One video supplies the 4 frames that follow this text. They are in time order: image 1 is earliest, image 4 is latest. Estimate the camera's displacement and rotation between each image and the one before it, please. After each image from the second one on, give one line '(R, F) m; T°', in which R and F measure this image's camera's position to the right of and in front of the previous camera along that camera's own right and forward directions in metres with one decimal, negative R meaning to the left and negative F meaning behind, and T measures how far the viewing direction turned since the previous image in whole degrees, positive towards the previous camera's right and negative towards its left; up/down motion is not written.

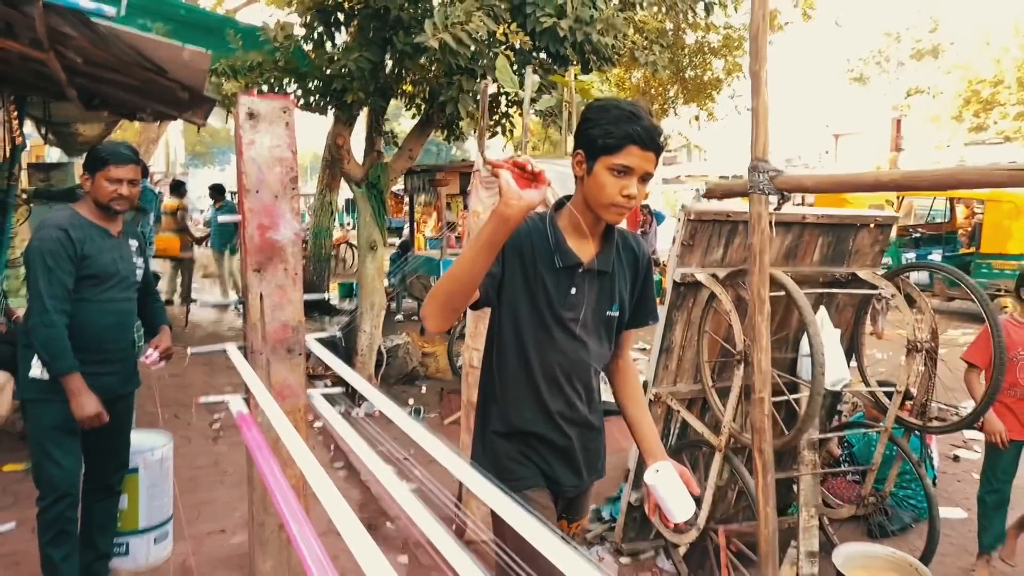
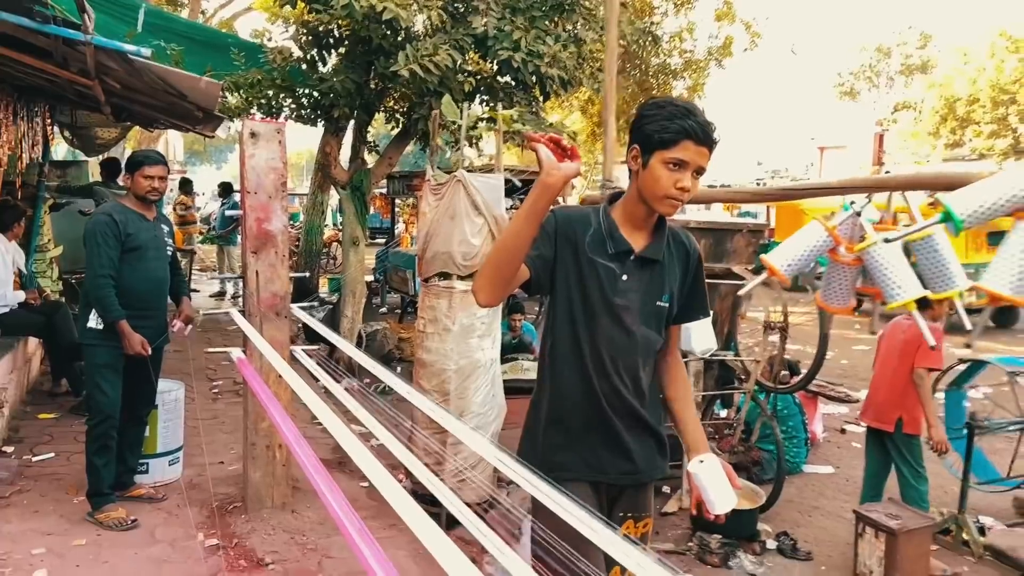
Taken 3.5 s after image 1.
(+0.3, -1.0) m; 0°
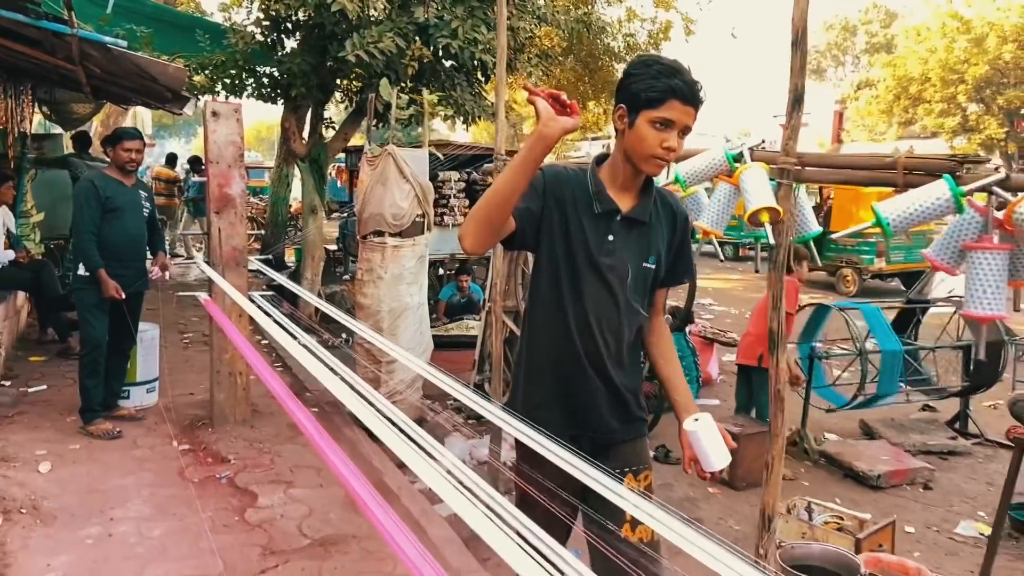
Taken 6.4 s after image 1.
(+0.3, -0.9) m; +2°
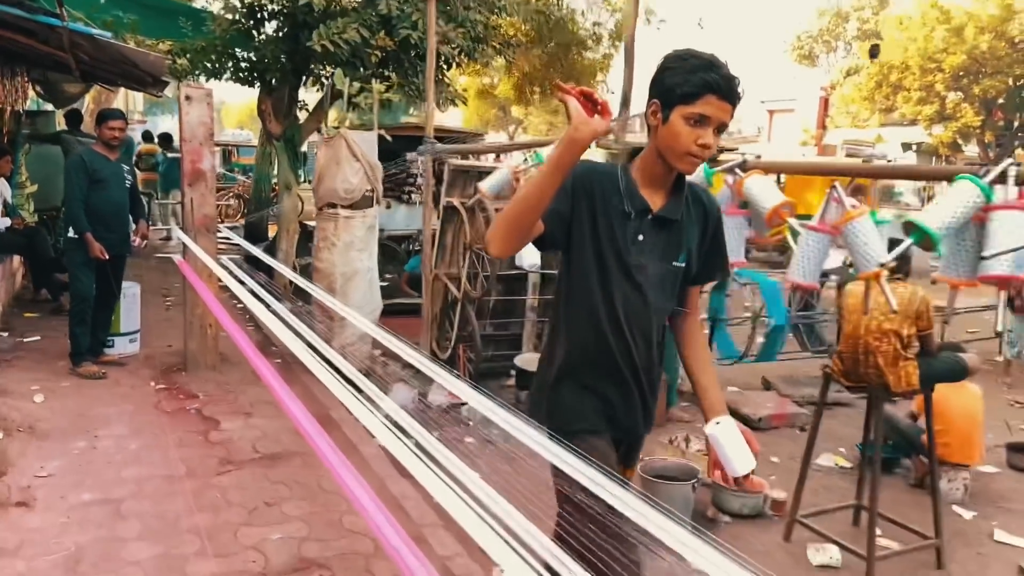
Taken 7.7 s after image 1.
(+0.4, -0.8) m; 0°
